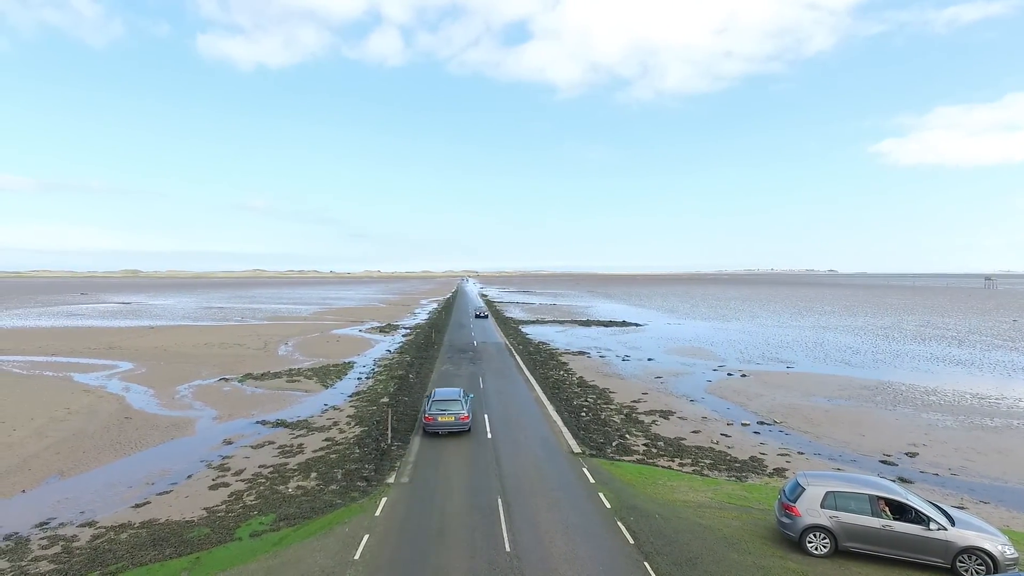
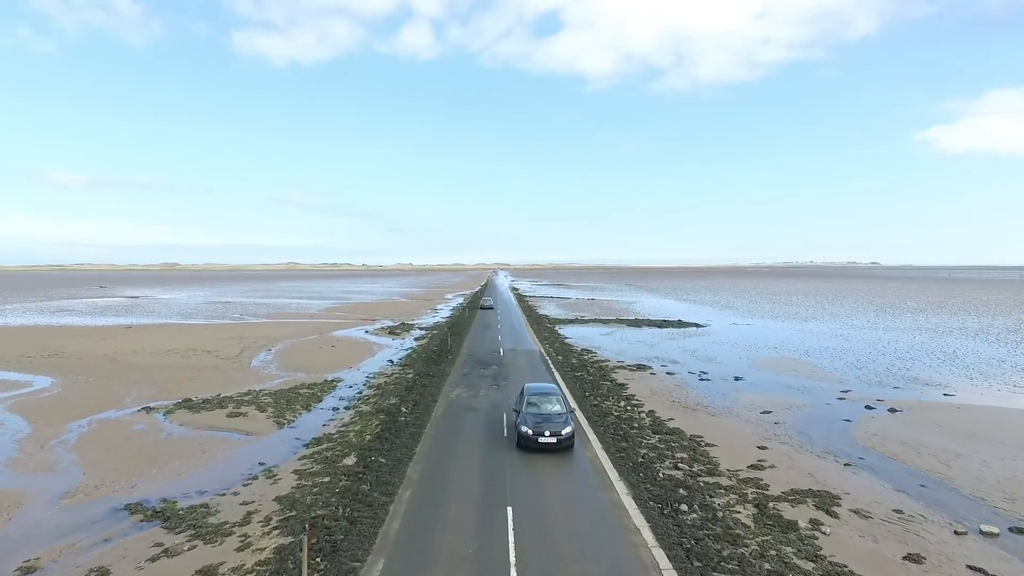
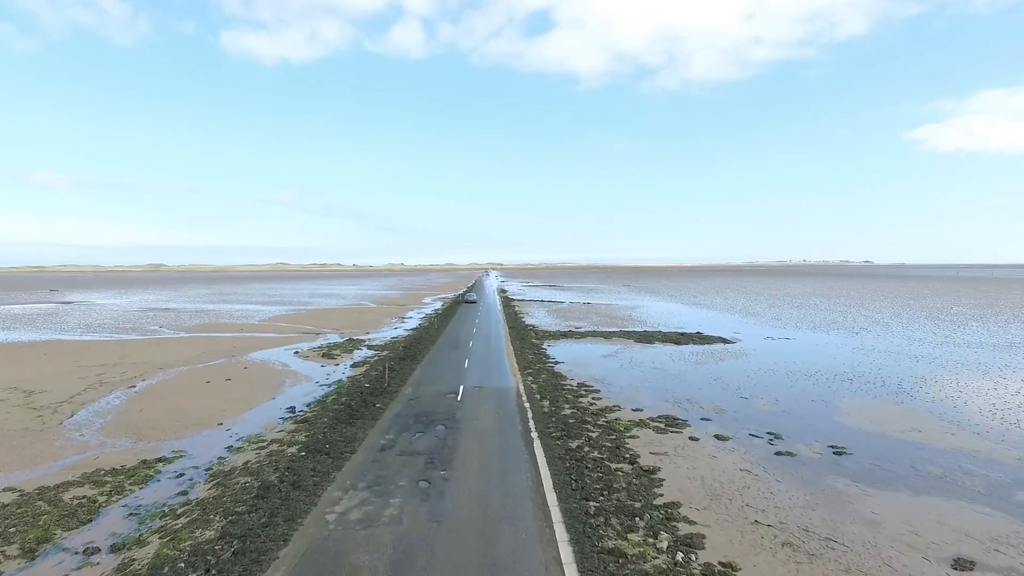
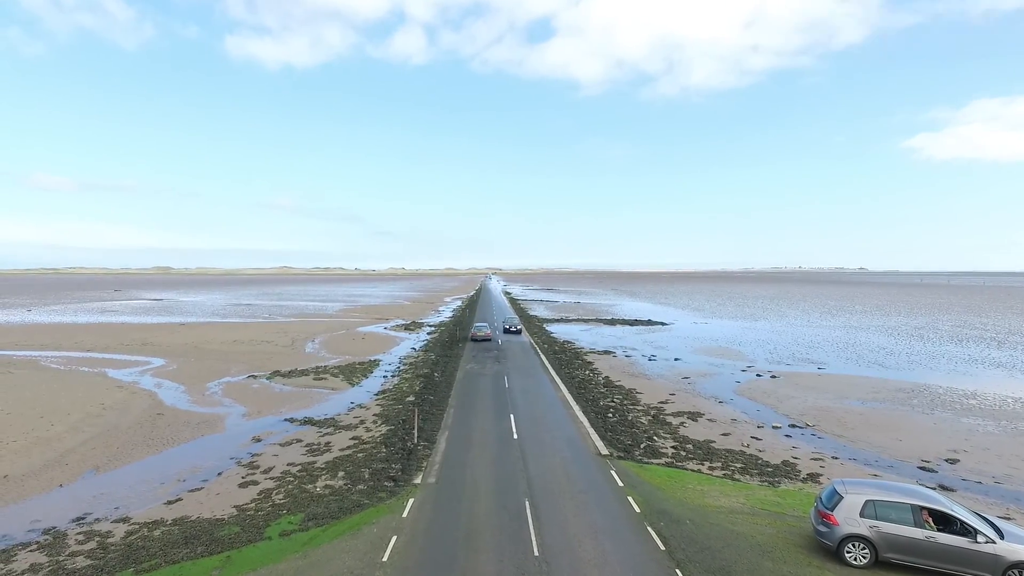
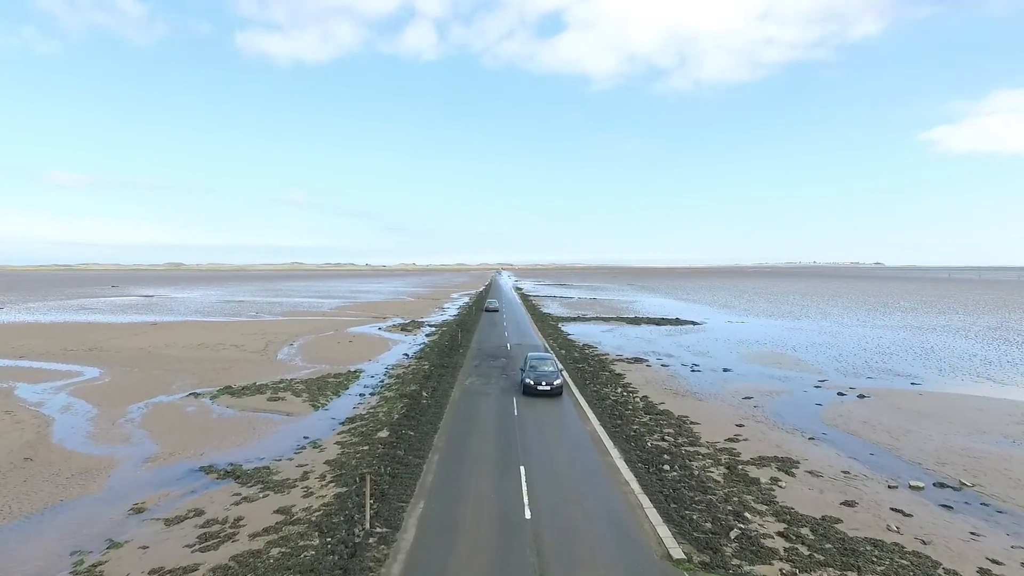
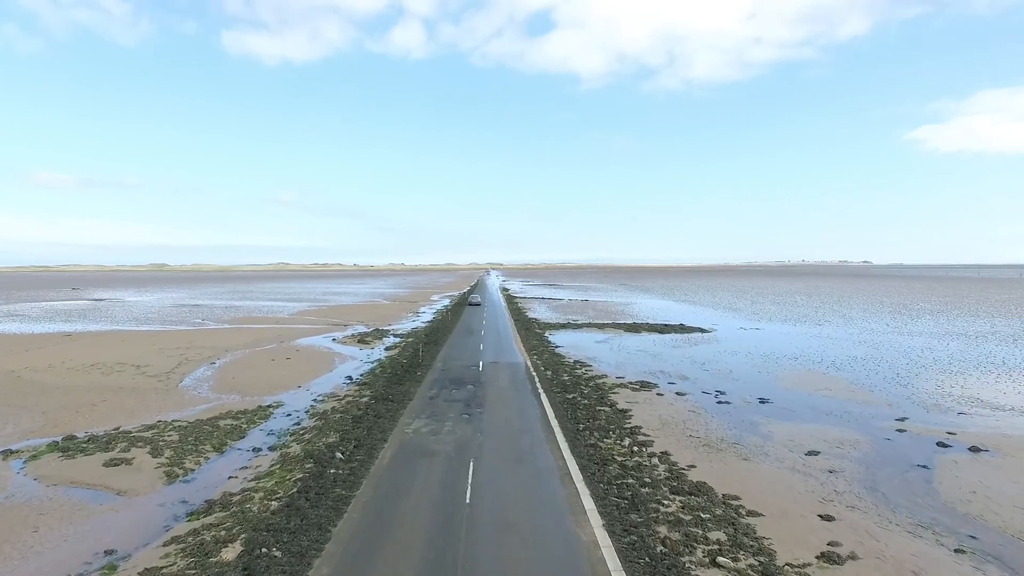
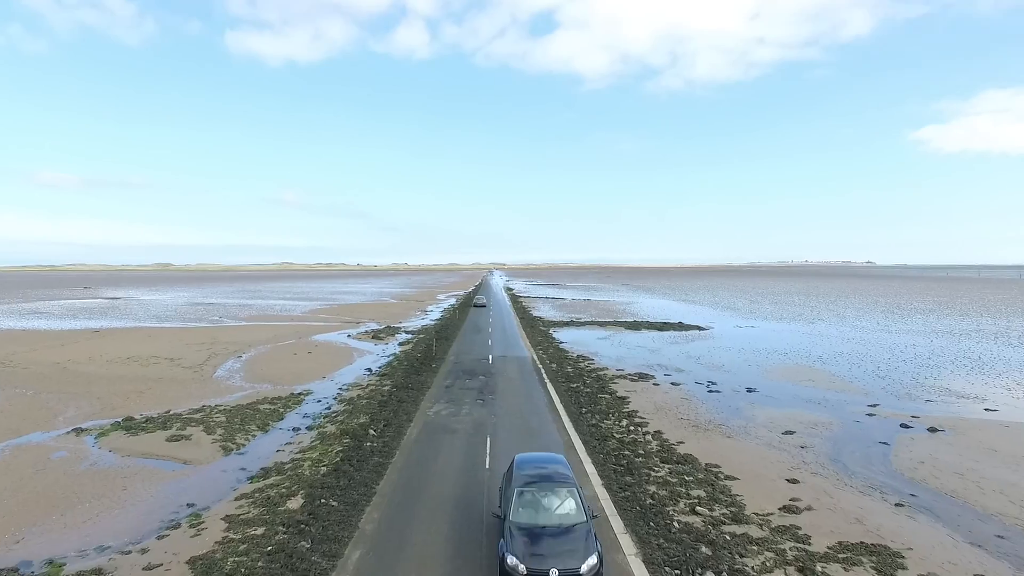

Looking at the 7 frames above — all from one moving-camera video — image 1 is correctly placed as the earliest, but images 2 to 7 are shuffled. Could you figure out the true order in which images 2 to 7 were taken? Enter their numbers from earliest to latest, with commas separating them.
4, 5, 2, 7, 6, 3
